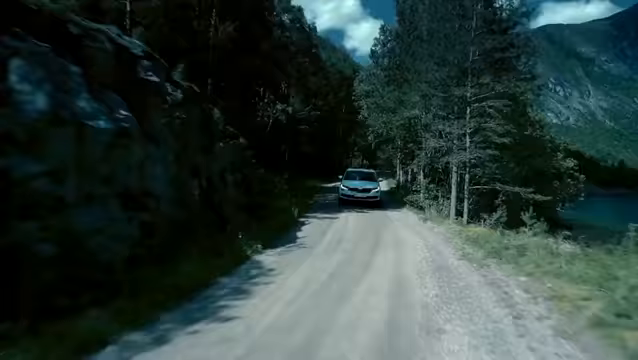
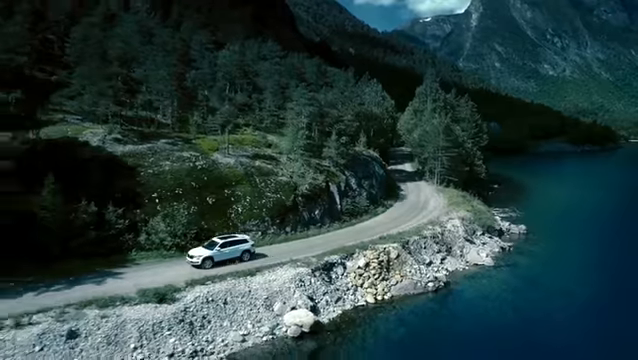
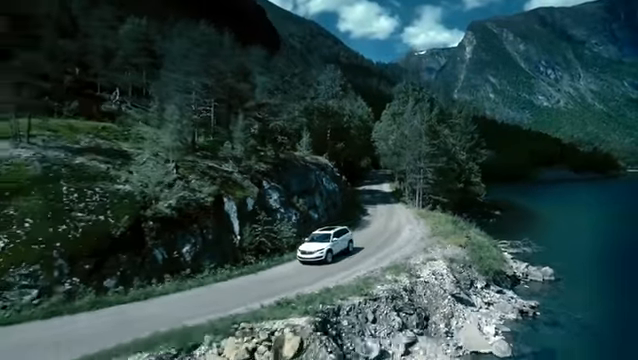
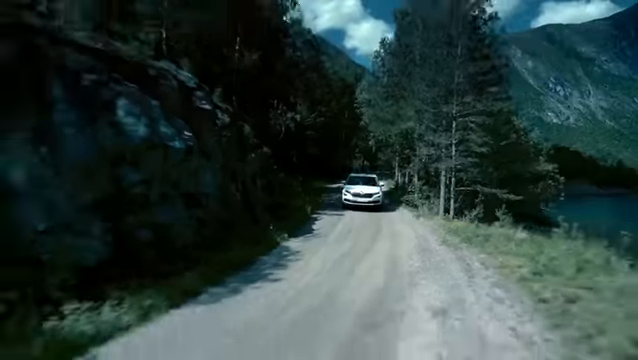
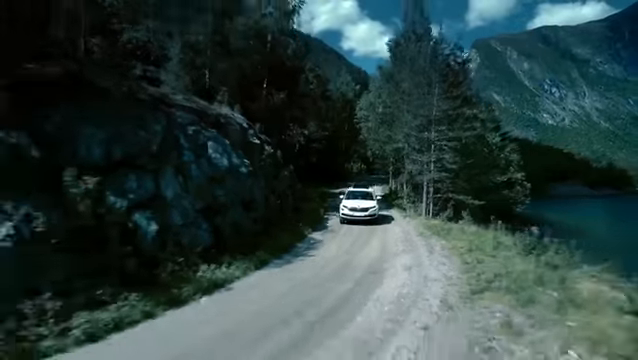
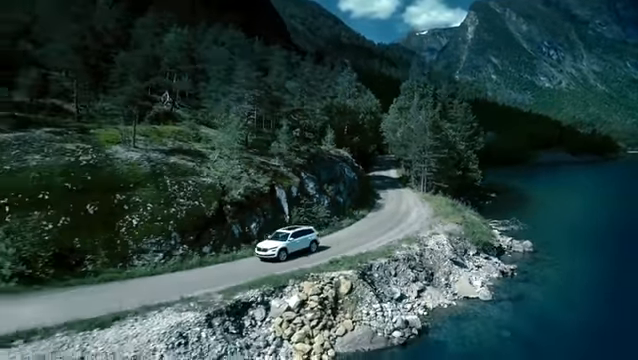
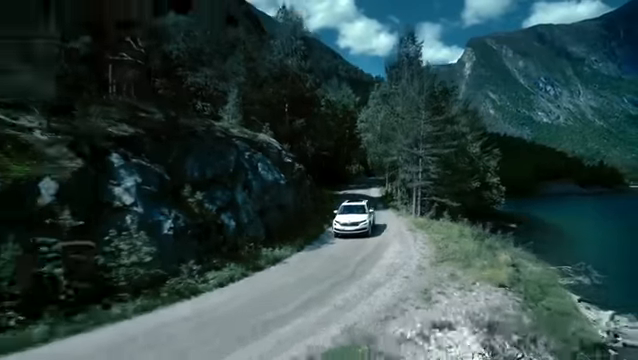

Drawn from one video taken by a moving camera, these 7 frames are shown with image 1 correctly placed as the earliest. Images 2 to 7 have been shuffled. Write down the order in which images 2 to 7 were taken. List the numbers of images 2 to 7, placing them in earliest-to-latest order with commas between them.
4, 5, 7, 3, 6, 2
